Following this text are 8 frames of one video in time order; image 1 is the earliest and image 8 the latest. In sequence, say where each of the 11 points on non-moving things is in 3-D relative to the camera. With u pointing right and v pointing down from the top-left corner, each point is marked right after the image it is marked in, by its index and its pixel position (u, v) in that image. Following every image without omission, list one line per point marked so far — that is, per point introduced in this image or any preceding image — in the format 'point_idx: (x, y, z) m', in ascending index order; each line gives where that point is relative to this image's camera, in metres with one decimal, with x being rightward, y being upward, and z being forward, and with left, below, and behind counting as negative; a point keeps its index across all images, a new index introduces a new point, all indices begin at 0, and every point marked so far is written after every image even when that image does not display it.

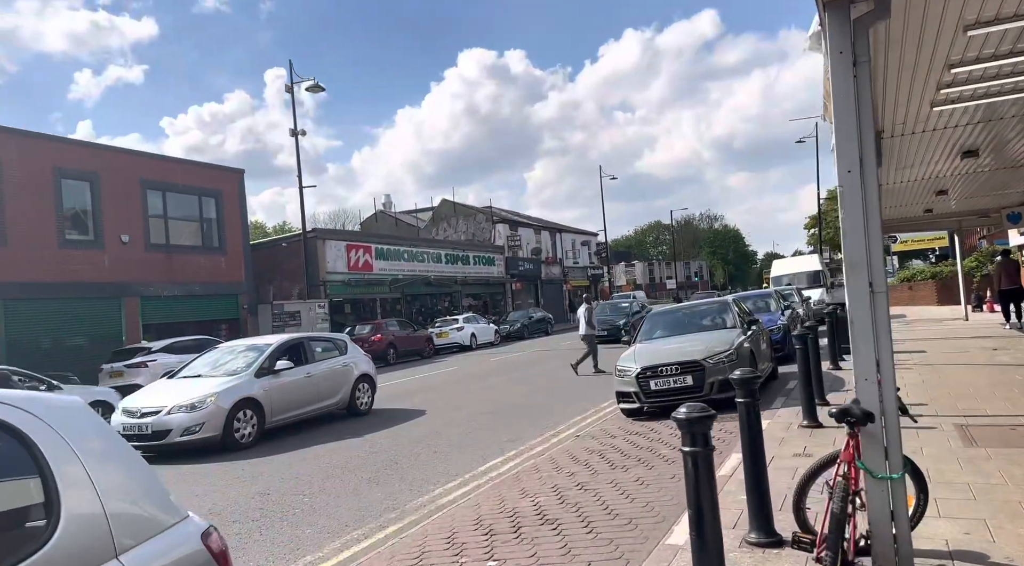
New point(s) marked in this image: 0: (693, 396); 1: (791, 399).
0: (+2.2, -1.4, +10.1) m
1: (+3.6, -1.5, +10.4) m
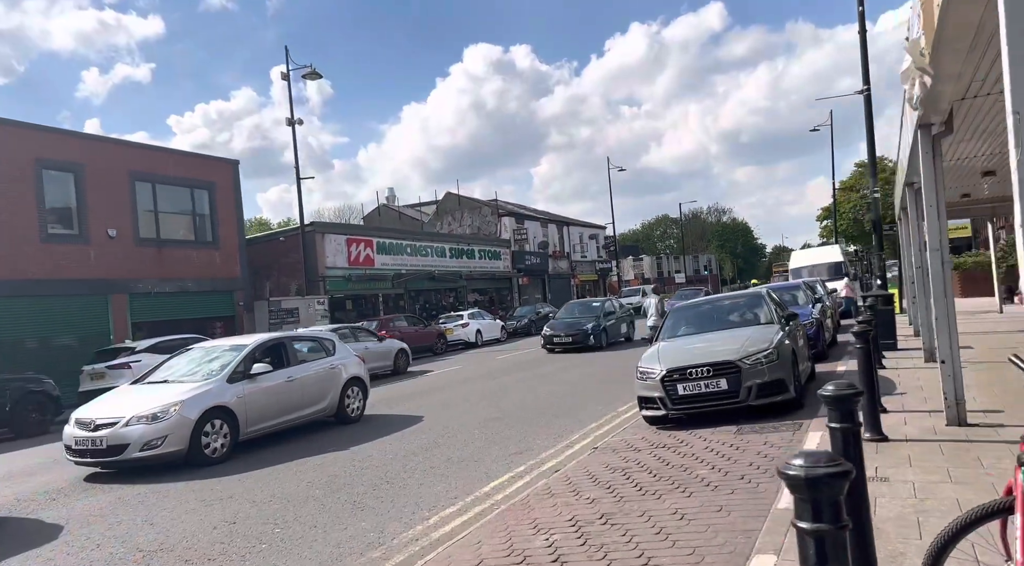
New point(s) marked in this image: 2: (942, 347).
0: (+2.3, -1.3, +8.9) m
1: (+3.6, -1.4, +9.1) m
2: (+3.9, -0.6, +7.5) m
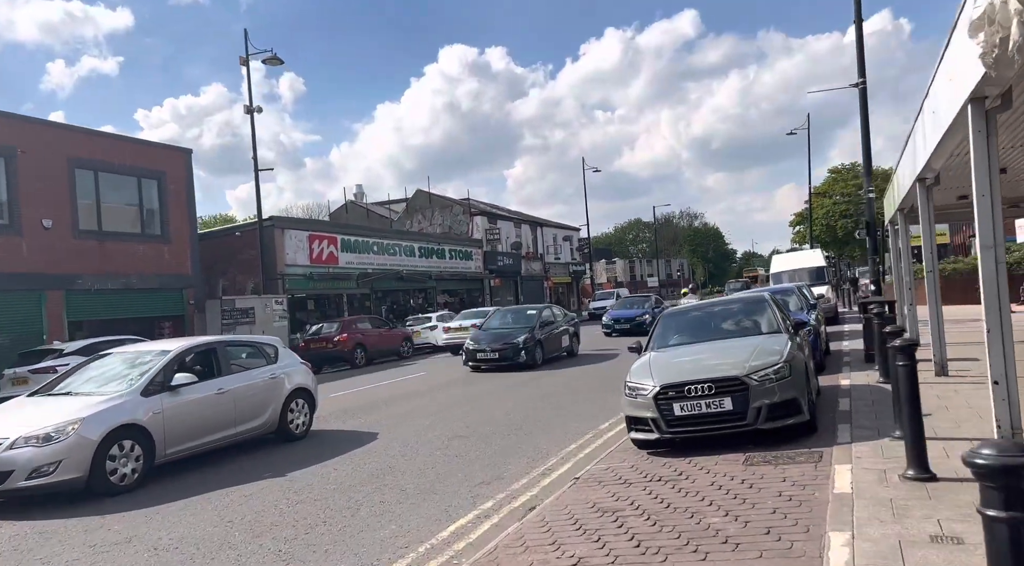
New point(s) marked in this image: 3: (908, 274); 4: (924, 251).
0: (+2.0, -1.3, +7.6) m
1: (+3.3, -1.4, +7.9) m
2: (+3.7, -0.6, +6.3) m
3: (+8.1, +0.2, +16.7) m
4: (+5.8, +0.5, +11.6) m
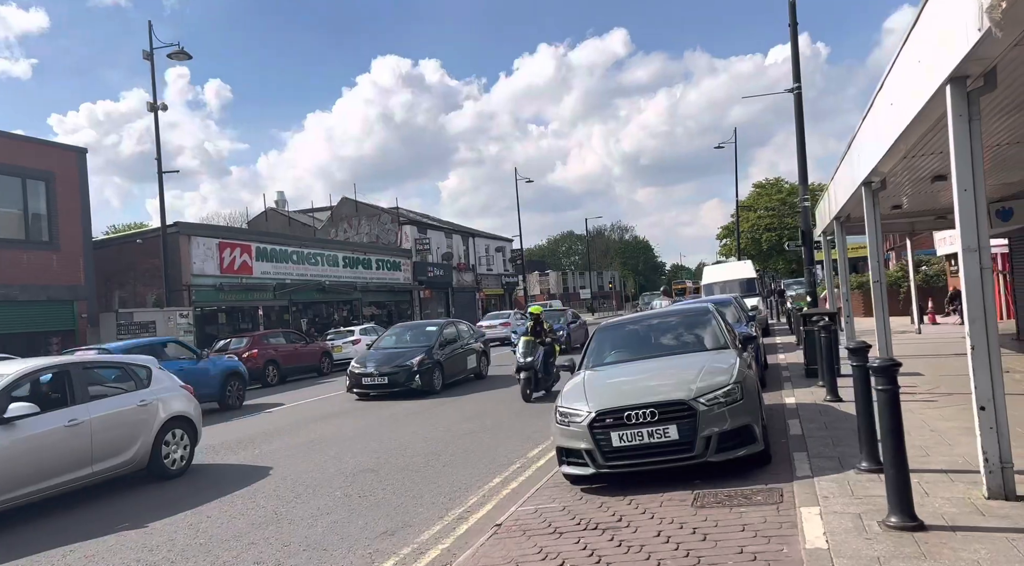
0: (+1.3, -1.4, +6.5) m
1: (+2.6, -1.5, +6.9) m
2: (+3.1, -0.7, +5.4) m
3: (+6.6, 0.0, +16.2) m
4: (+4.8, +0.3, +10.9) m
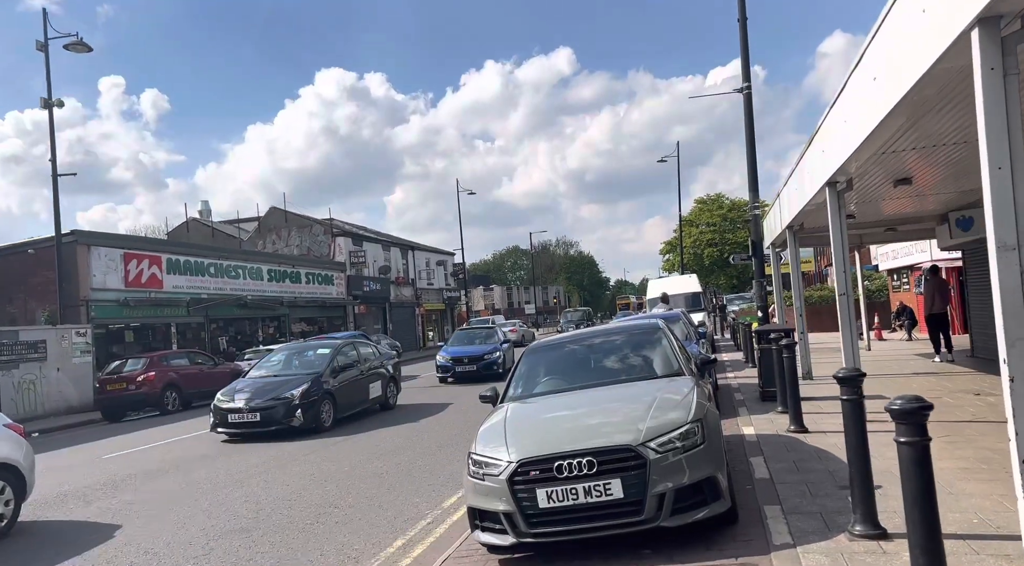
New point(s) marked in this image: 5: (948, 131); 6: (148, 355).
0: (+0.7, -1.5, +5.0) m
1: (+1.9, -1.6, +5.5) m
2: (+2.5, -0.7, +4.0) m
3: (+5.3, -0.3, +15.0) m
4: (+3.8, +0.2, +9.6) m
5: (+5.2, +1.8, +9.7) m
6: (-7.3, -1.5, +16.4) m
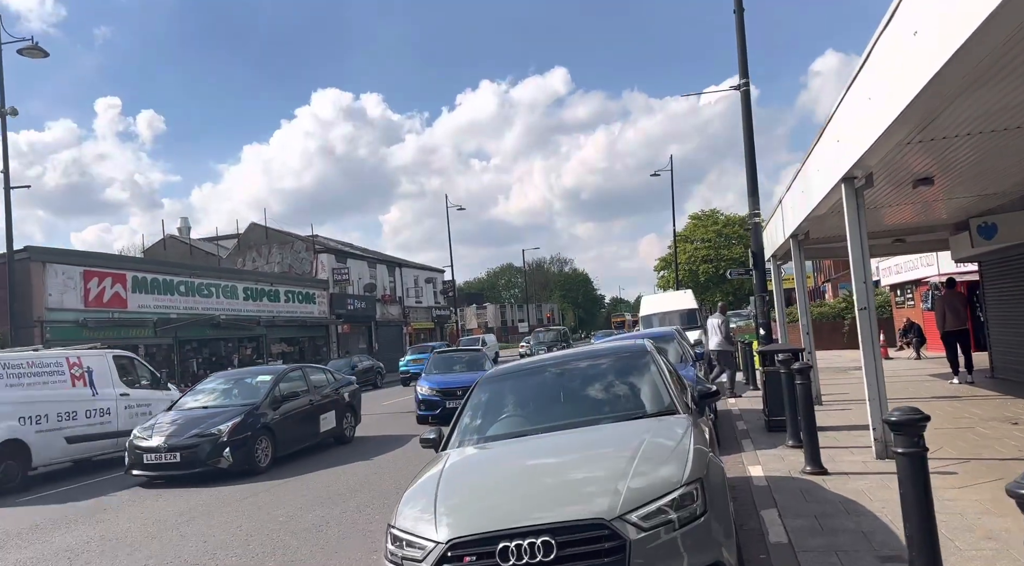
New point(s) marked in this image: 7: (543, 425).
0: (+0.3, -1.5, +3.6) m
1: (+1.6, -1.6, +4.1) m
2: (+2.2, -0.7, +2.6) m
3: (+4.9, -0.5, +13.6) m
4: (+3.5, +0.1, +8.2) m
5: (+4.8, +1.7, +8.3) m
6: (-7.7, -1.8, +15.0) m
7: (+0.3, -1.0, +6.0) m
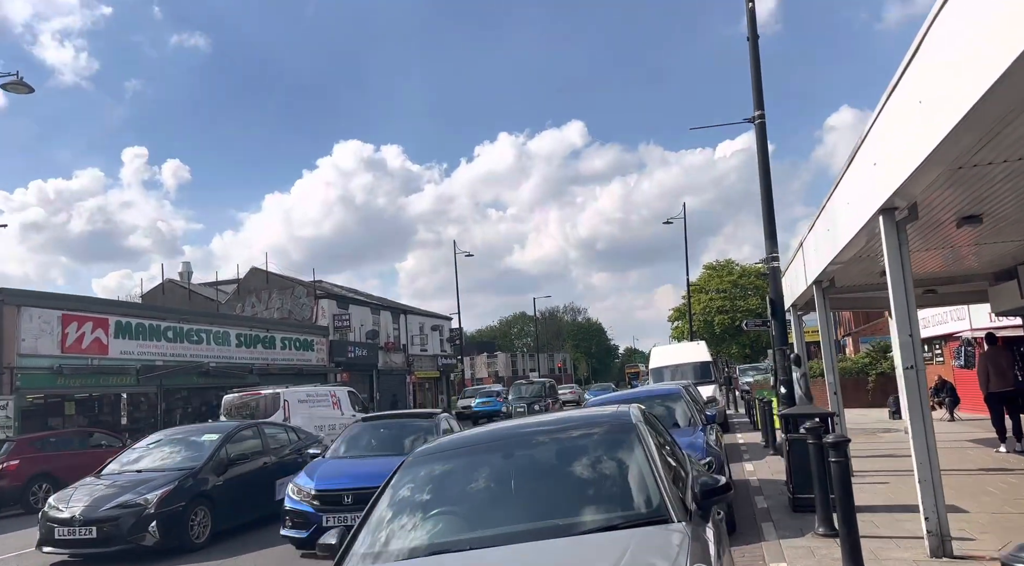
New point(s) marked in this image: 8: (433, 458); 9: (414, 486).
0: (0.0, -1.6, +2.1) m
1: (+1.2, -1.8, +2.6) m
2: (+1.8, -0.8, +1.1) m
3: (+4.7, -1.3, +12.1) m
4: (+3.2, -0.4, +6.8) m
5: (+4.6, +1.2, +7.0) m
6: (-7.8, -2.5, +13.6) m
7: (0.0, -1.3, +4.5) m
8: (-0.5, -1.2, +5.4) m
9: (-0.6, -1.3, +5.0) m
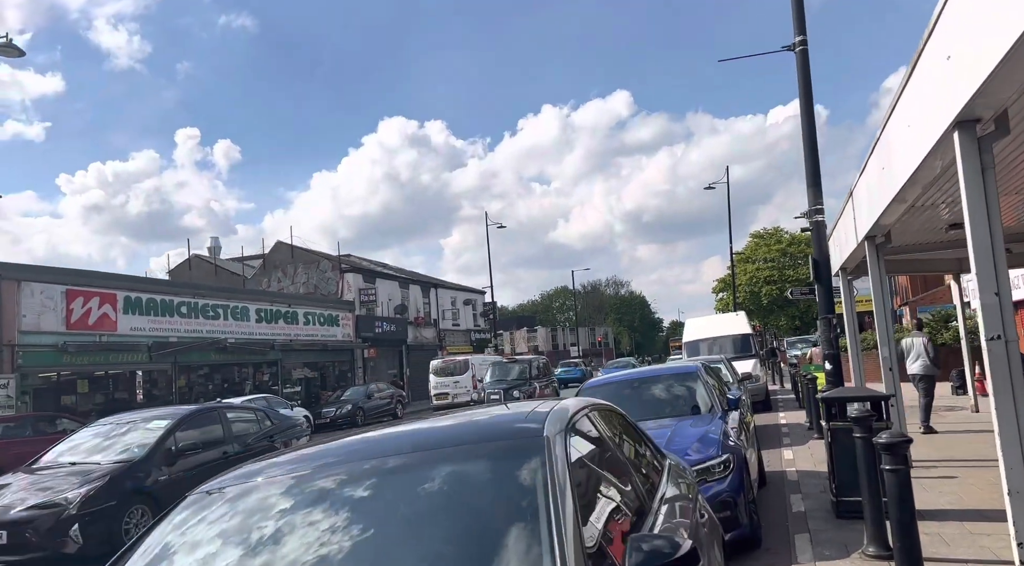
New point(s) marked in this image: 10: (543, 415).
0: (-0.5, -1.5, +0.7) m
1: (+0.7, -1.6, +1.1) m
2: (+1.2, -0.7, -0.4) m
3: (+4.8, -0.8, +10.4) m
4: (+2.9, 0.0, +5.2) m
5: (+4.3, +1.6, +5.2) m
6: (-7.7, -2.1, +12.7) m
7: (-0.4, -1.0, +3.1) m
8: (-0.9, -0.9, +4.0) m
9: (-1.0, -1.1, +3.6) m
10: (+0.1, -0.7, +4.1) m
